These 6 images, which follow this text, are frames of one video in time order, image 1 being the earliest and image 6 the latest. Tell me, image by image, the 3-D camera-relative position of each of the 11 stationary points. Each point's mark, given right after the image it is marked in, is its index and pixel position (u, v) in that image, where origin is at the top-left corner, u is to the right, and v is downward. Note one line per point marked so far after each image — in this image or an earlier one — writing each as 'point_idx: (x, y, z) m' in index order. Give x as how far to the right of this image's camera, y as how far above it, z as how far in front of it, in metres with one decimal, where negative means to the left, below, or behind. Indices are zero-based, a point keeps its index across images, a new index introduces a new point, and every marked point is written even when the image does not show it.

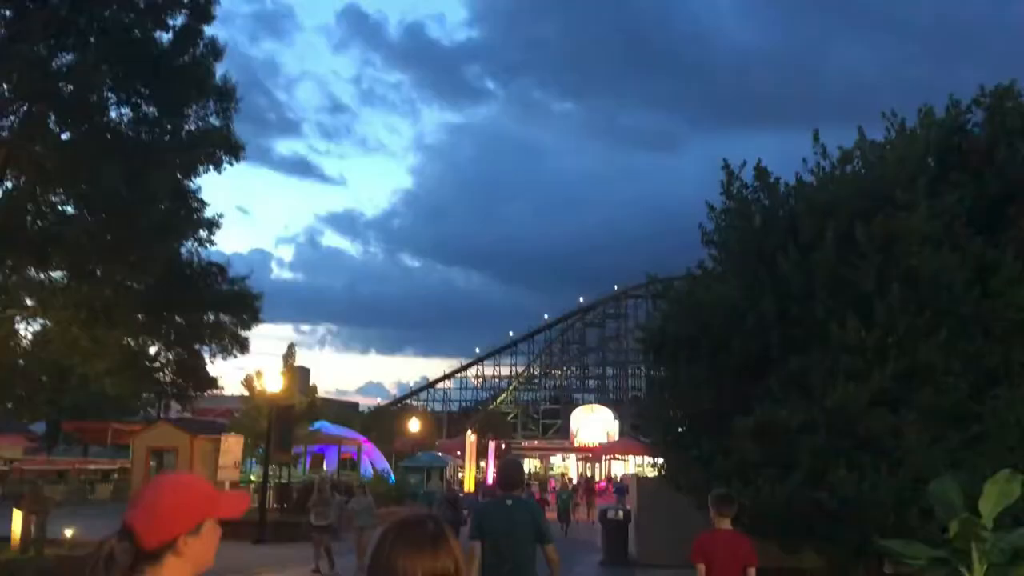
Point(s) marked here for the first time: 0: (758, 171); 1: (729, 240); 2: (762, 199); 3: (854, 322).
0: (+4.0, +1.9, +15.0) m
1: (+3.5, +0.8, +14.6) m
2: (+4.0, +1.4, +14.7) m
3: (+4.5, -0.5, +12.1) m
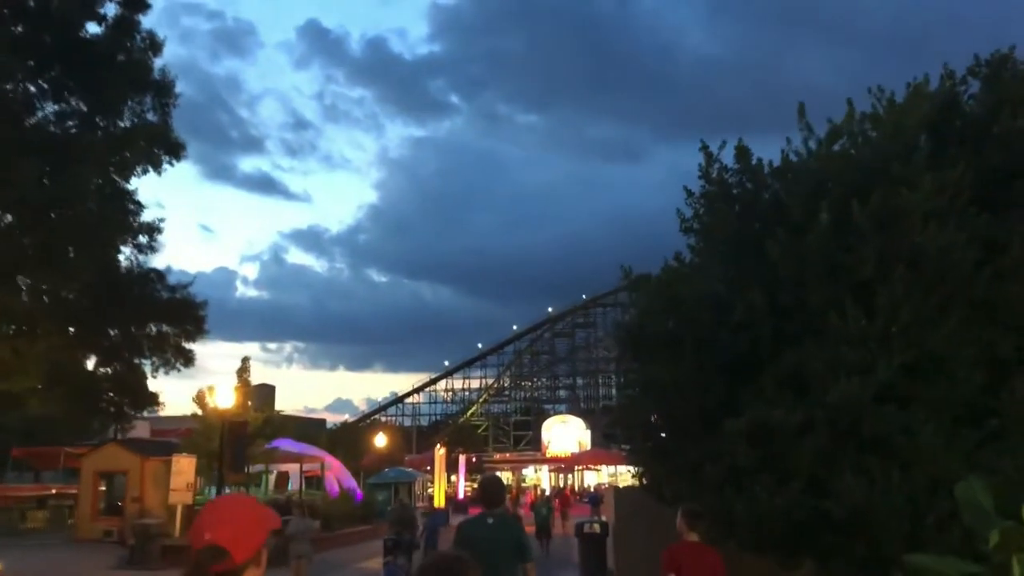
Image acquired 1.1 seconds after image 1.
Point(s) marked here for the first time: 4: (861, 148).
0: (+3.4, +2.1, +13.8) m
1: (+2.9, +0.9, +13.4) m
2: (+3.4, +1.6, +13.5) m
3: (+4.1, -0.3, +10.9) m
4: (+4.7, +1.9, +12.4) m
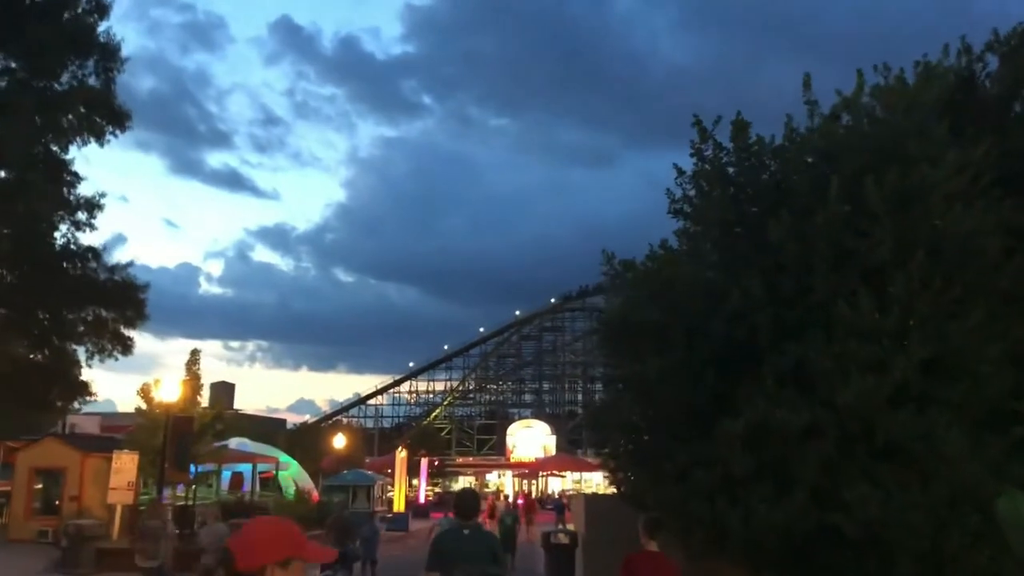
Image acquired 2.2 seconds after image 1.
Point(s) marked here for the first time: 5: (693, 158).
0: (+3.1, +2.2, +12.5) m
1: (+2.6, +1.0, +12.1) m
2: (+3.1, +1.7, +12.3) m
3: (+3.8, -0.1, +9.7) m
4: (+4.4, +2.0, +11.2) m
5: (+2.6, +1.9, +13.1) m
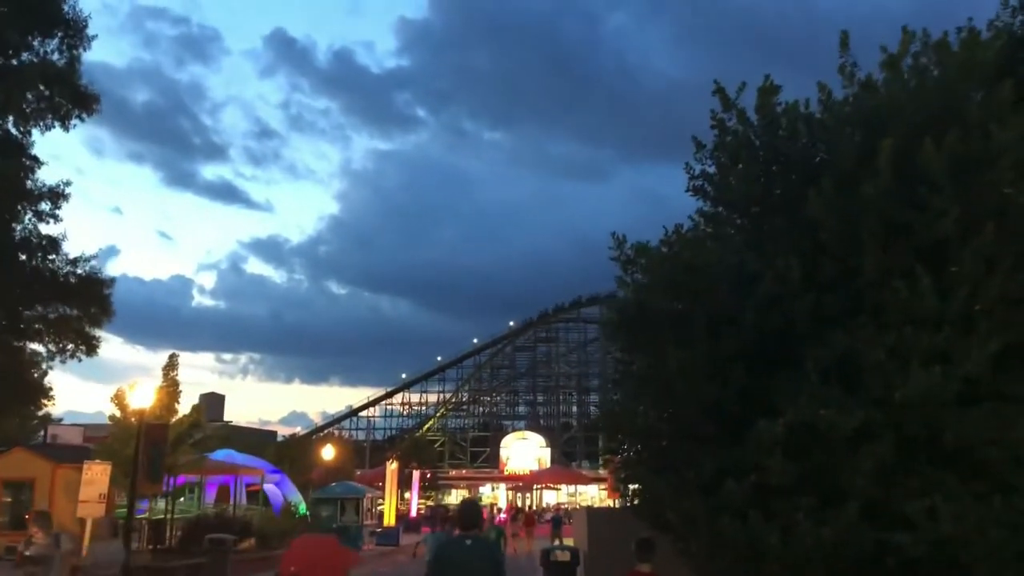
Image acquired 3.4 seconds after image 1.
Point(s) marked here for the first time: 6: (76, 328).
0: (+3.1, +2.4, +11.2) m
1: (+2.5, +1.2, +10.7) m
2: (+3.1, +1.9, +10.9) m
3: (+3.8, +0.1, +8.3) m
4: (+4.4, +2.2, +9.8) m
5: (+2.6, +2.0, +11.7) m
6: (-8.4, -0.8, +17.7) m
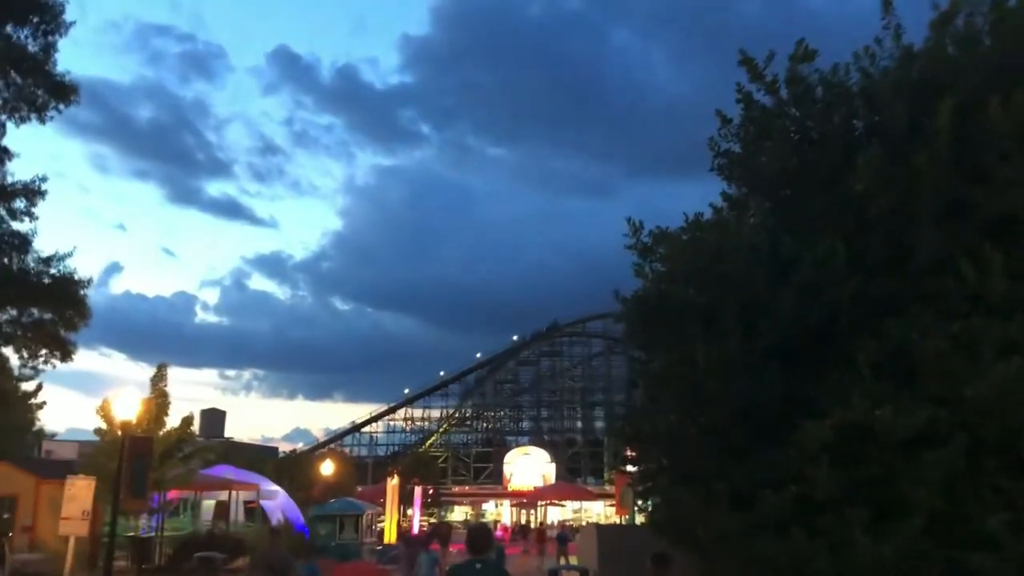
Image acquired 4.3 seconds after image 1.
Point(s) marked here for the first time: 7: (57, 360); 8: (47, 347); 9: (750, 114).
0: (+3.1, +2.5, +10.1) m
1: (+2.6, +1.3, +9.6) m
2: (+3.1, +2.0, +9.8) m
3: (+3.8, +0.2, +7.1) m
4: (+4.5, +2.3, +8.7) m
5: (+2.6, +2.1, +10.6) m
6: (-8.4, -0.8, +16.6) m
7: (-8.6, -1.4, +17.3) m
8: (-8.5, -1.1, +16.7) m
9: (+2.7, +1.9, +10.2) m
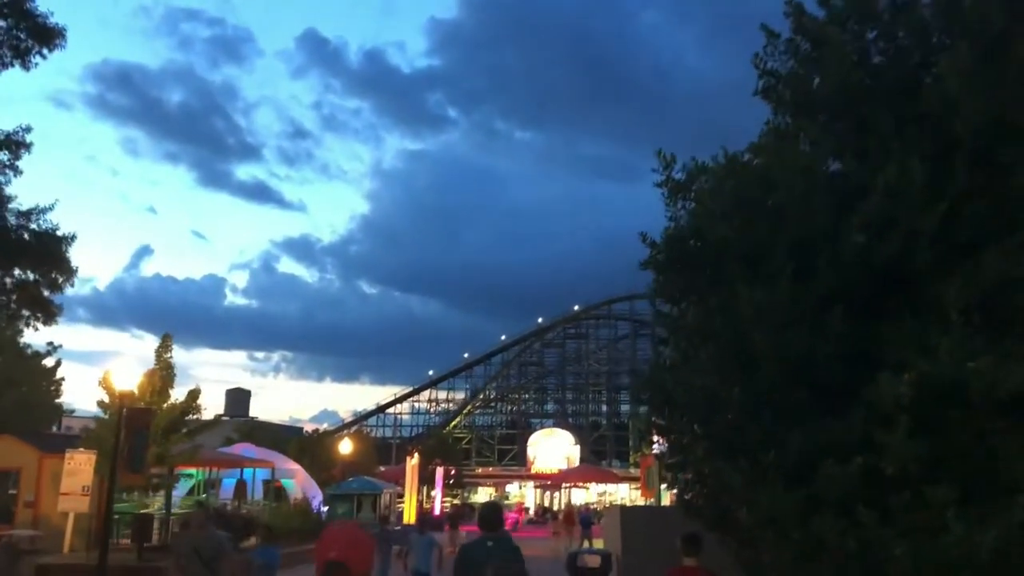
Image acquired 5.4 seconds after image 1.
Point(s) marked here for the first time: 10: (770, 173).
0: (+3.2, +3.0, +8.6) m
1: (+2.7, +1.9, +8.1) m
2: (+3.2, +2.5, +8.3) m
3: (+3.8, +0.7, +5.7) m
4: (+4.5, +2.9, +7.1) m
5: (+2.7, +2.7, +9.1) m
6: (-8.1, -0.1, +15.4) m
7: (-8.3, -0.6, +16.2) m
8: (-8.2, -0.4, +15.6) m
9: (+2.8, +2.5, +8.7) m
10: (+2.1, +0.9, +7.6) m
